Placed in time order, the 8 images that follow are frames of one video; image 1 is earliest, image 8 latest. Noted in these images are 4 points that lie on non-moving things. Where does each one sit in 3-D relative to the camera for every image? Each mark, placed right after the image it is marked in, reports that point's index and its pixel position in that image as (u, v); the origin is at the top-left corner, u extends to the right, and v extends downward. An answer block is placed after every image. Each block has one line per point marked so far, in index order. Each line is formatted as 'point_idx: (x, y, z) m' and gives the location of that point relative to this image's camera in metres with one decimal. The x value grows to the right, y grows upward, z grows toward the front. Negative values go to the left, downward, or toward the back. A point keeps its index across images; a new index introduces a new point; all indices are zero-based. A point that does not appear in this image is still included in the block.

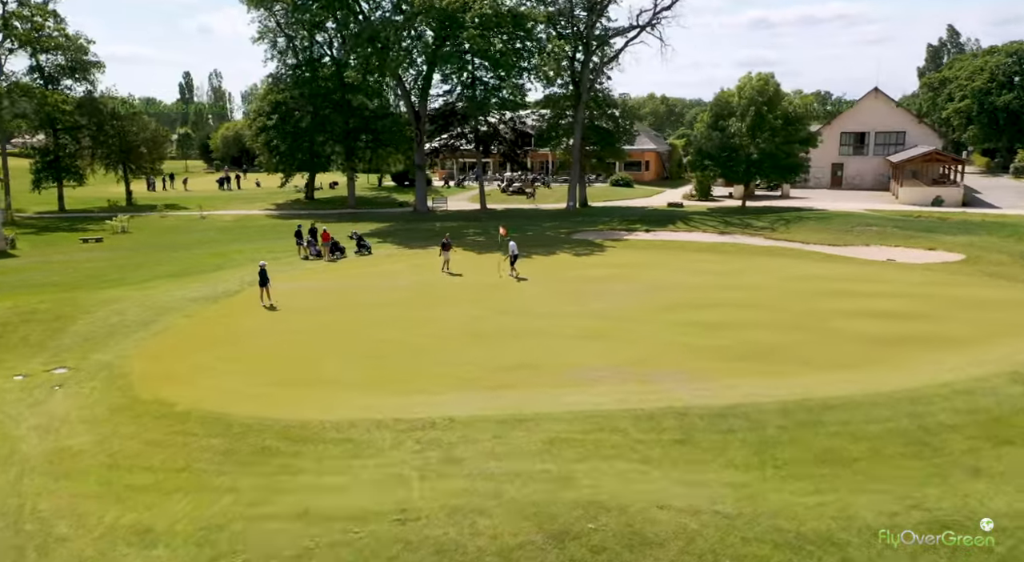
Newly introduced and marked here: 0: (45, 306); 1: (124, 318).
0: (-11.5, -0.5, +16.7) m
1: (-9.7, -0.9, +16.1) m
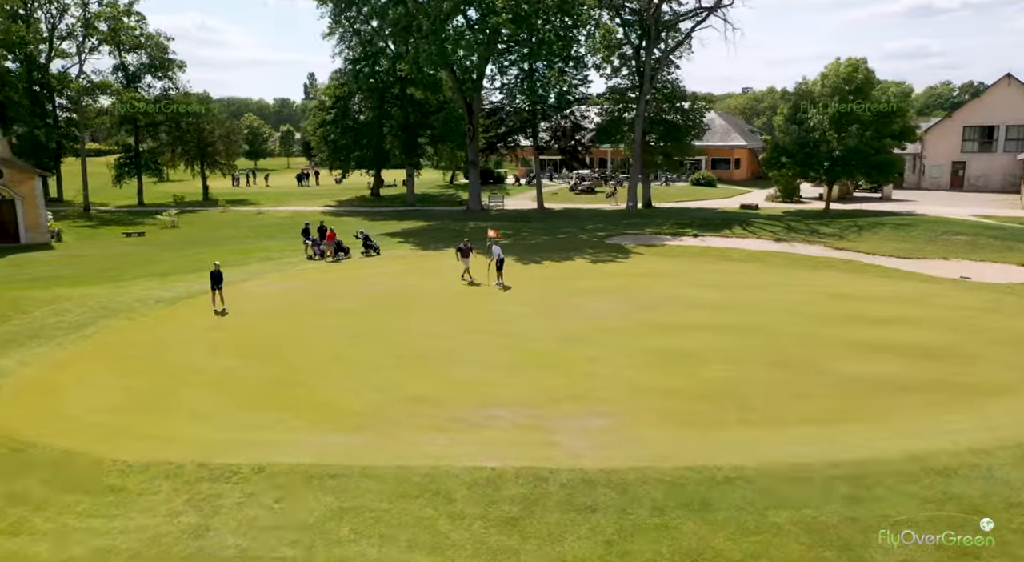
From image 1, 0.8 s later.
0: (-12.7, -0.5, +16.5) m
1: (-11.1, -0.9, +15.7) m
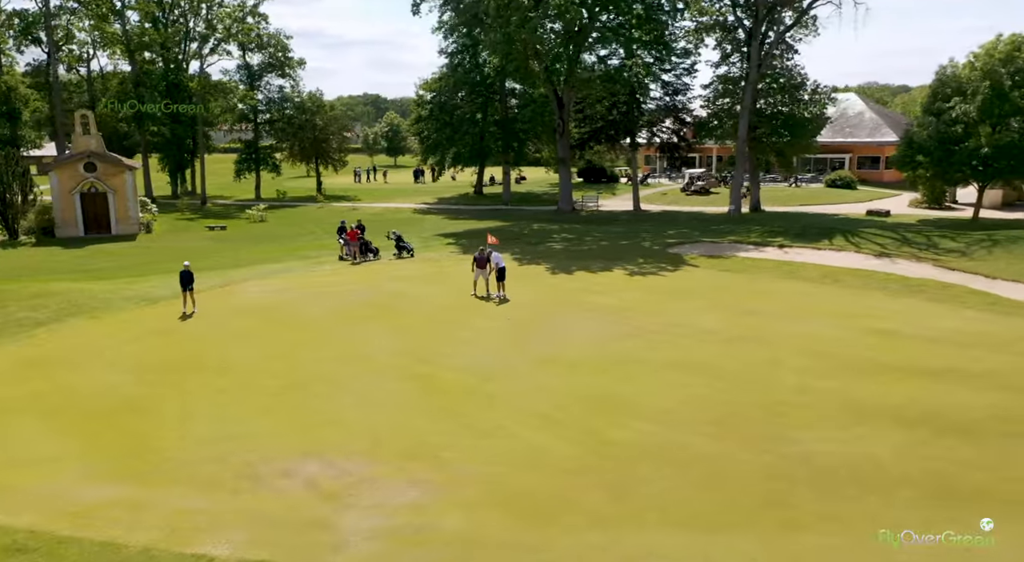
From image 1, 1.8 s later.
0: (-13.6, -0.4, +17.0) m
1: (-12.1, -0.8, +15.9) m
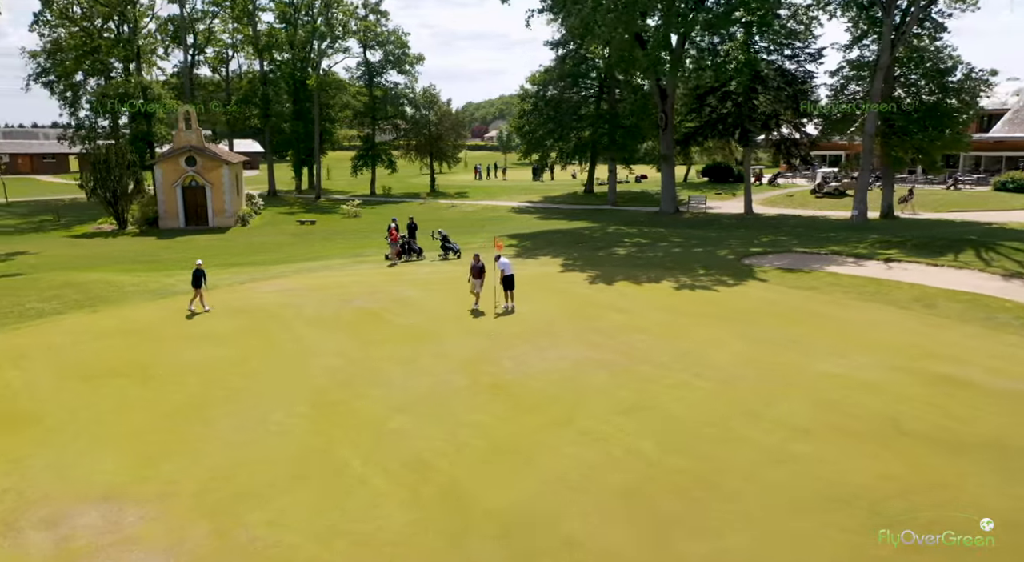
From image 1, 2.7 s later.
0: (-13.8, -0.1, +18.0) m
1: (-12.6, -0.6, +16.6) m
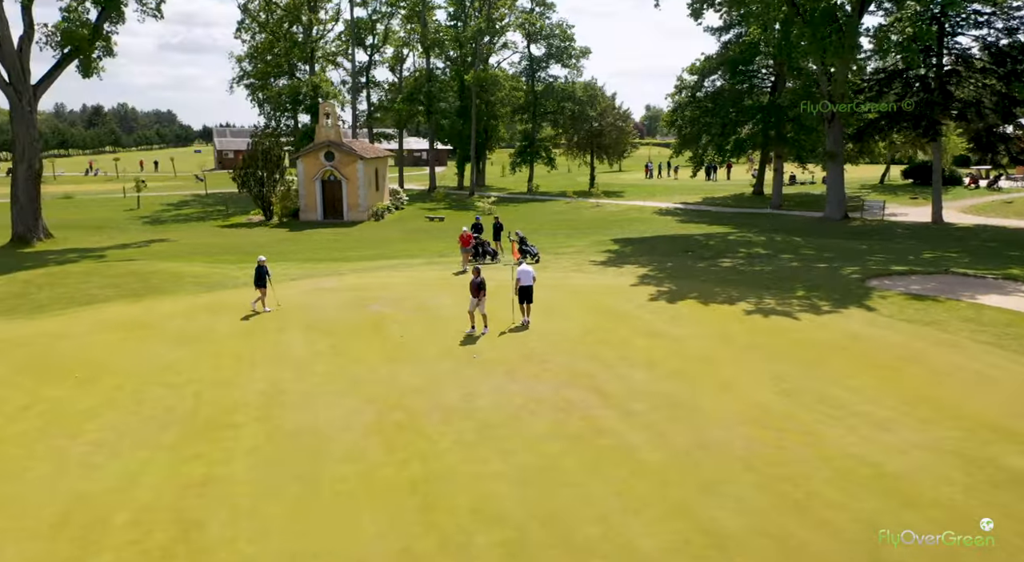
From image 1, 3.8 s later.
0: (-13.0, +0.3, +19.8) m
1: (-12.2, -0.3, +18.1) m
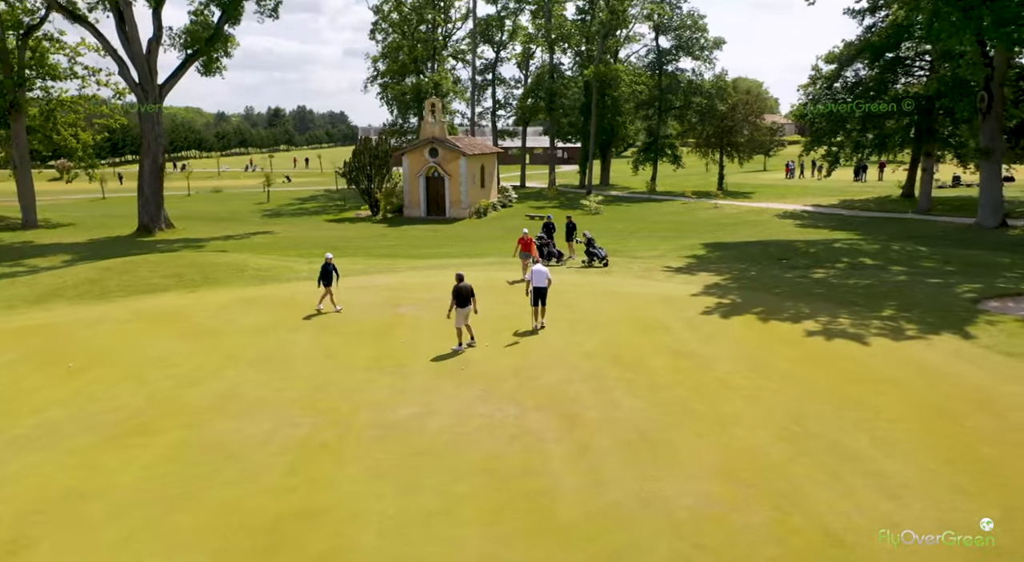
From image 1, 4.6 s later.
0: (-11.5, +0.7, +21.4) m
1: (-11.1, 0.0, +19.6) m
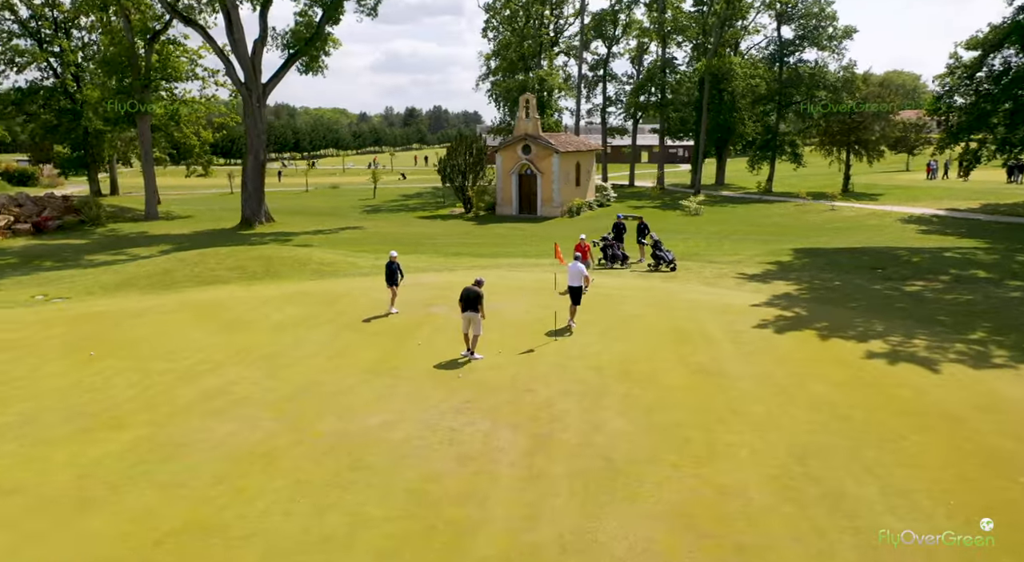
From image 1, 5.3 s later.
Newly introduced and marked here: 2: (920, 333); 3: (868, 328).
0: (-9.6, +1.0, +22.9) m
1: (-9.5, +0.4, +21.1) m
2: (+10.5, -1.3, +15.8) m
3: (+9.6, -1.3, +16.5) m
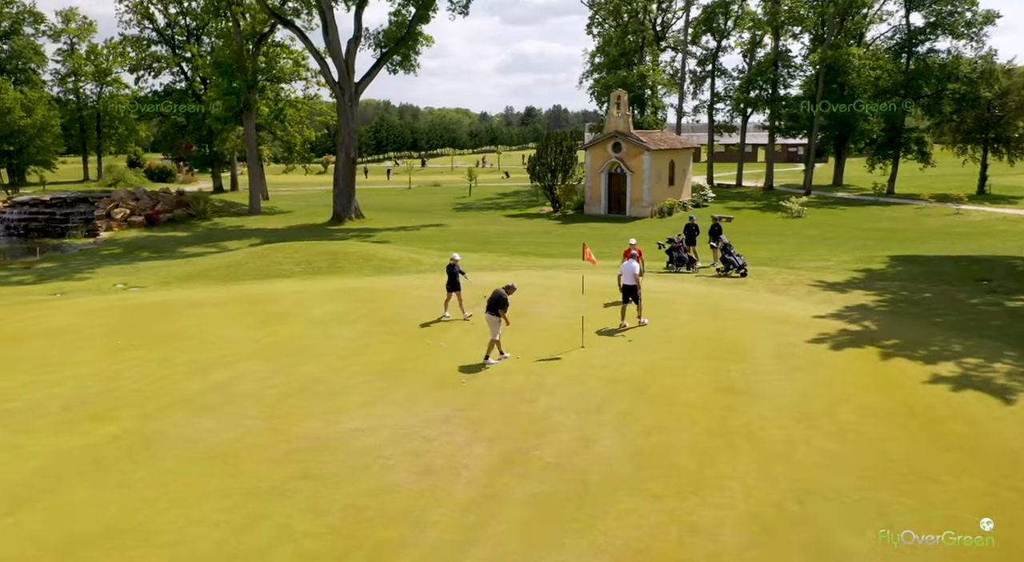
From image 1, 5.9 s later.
0: (-7.3, +1.2, +24.3) m
1: (-7.6, +0.6, +22.5) m
2: (+11.2, -1.7, +14.0) m
3: (+10.5, -1.6, +14.8) m
